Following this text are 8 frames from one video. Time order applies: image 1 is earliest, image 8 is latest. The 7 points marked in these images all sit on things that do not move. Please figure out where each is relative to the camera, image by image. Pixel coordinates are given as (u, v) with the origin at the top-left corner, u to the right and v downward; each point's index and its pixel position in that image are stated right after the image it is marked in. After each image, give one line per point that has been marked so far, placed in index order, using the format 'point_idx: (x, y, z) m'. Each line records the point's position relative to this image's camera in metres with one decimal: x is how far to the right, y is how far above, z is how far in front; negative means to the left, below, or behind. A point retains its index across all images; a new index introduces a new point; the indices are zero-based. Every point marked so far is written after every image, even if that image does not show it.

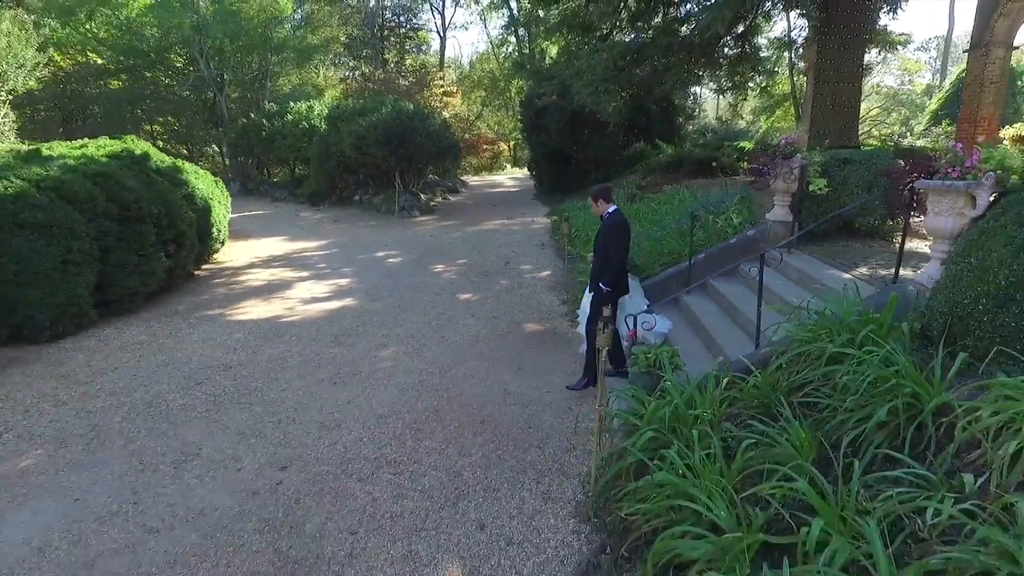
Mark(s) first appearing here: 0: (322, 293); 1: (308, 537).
0: (-2.4, -0.1, +9.9) m
1: (-0.9, -1.1, +3.5) m
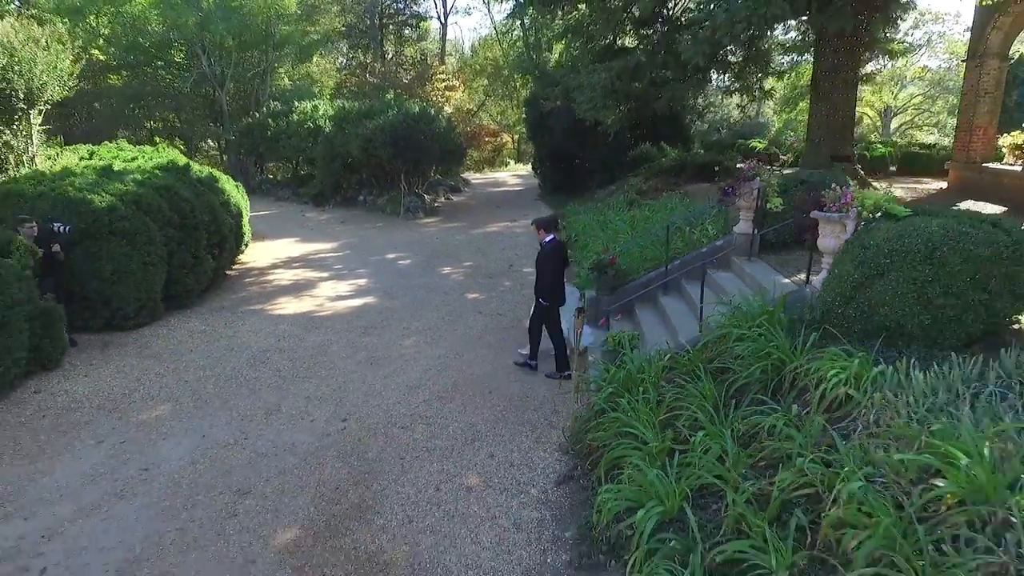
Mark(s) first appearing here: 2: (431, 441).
0: (-2.4, -0.1, +11.4) m
1: (-0.9, -1.1, +5.0) m
2: (-0.6, -1.0, +5.4) m
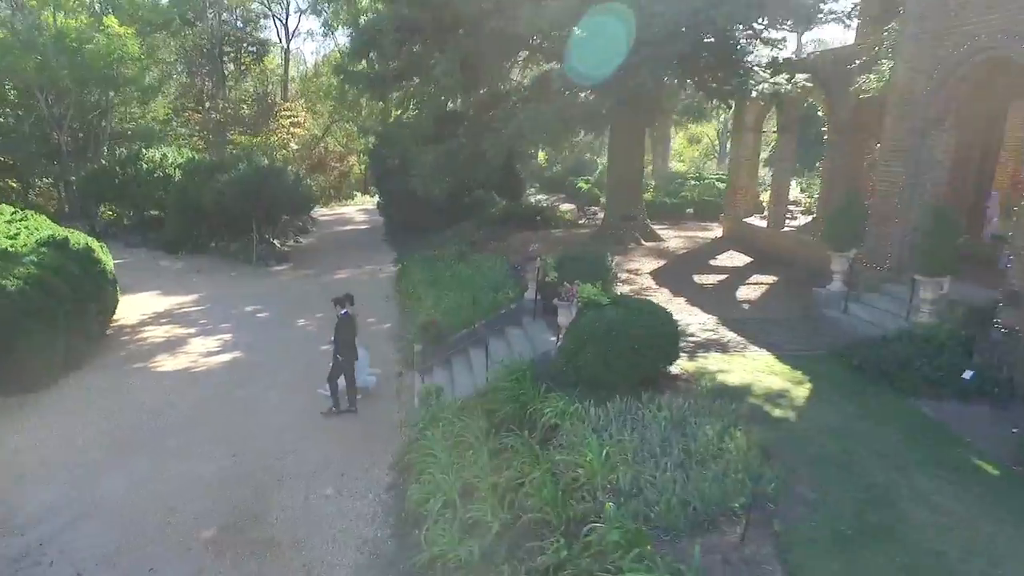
0: (-4.9, -1.0, +13.4) m
1: (-2.3, -1.8, +7.3) m
2: (-2.1, -1.7, +7.8) m
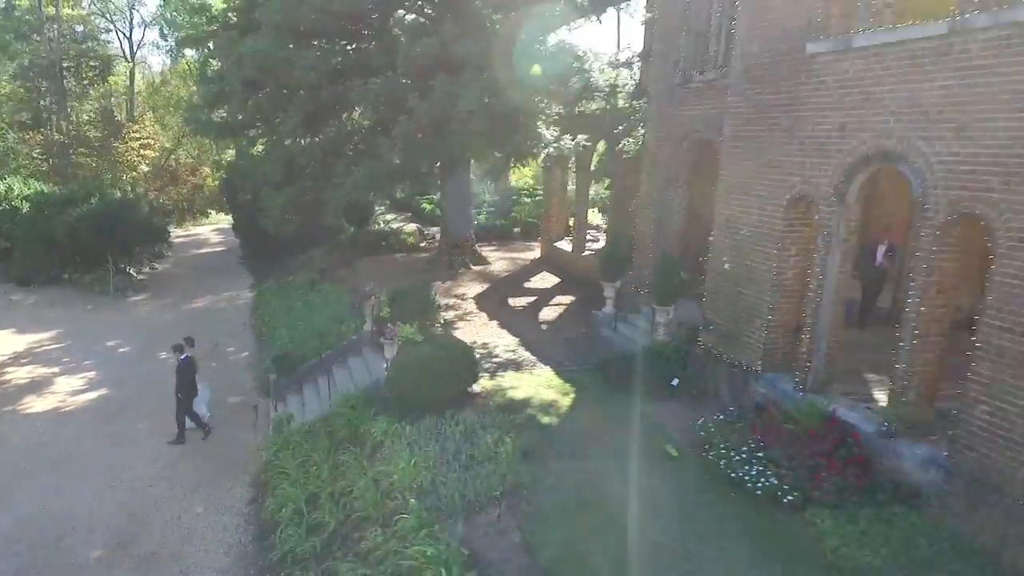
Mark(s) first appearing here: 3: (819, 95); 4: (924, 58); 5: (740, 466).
0: (-7.7, -1.7, +14.4) m
1: (-4.1, -2.4, +8.9) m
2: (-4.0, -2.4, +9.4) m
3: (+2.7, +1.7, +7.0) m
4: (+3.1, +1.8, +5.7) m
5: (+1.9, -1.4, +6.5) m
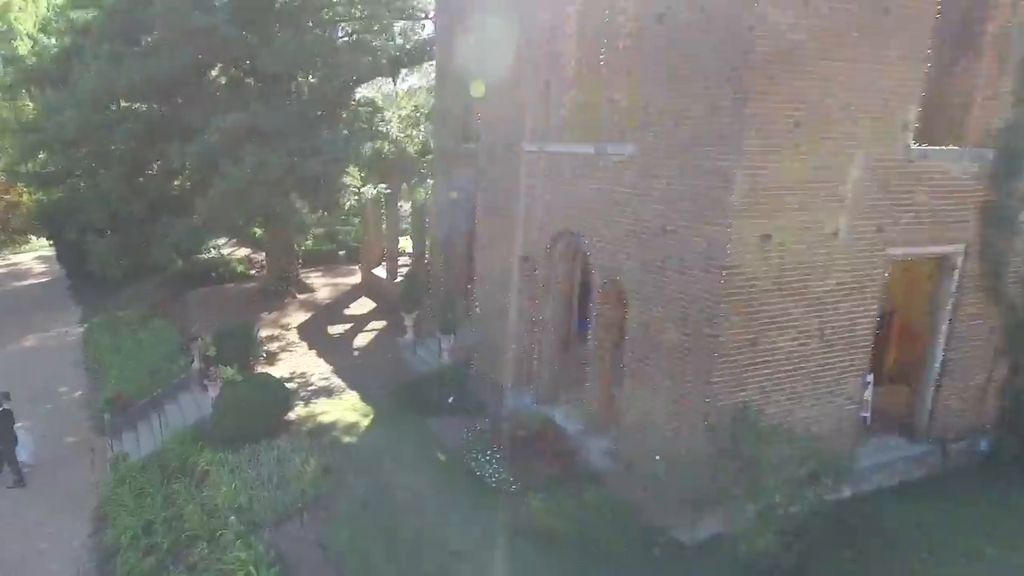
0: (-11.2, -2.8, +14.9) m
1: (-6.6, -3.3, +10.1) m
2: (-6.5, -3.2, +10.6) m
3: (+0.2, +1.3, +9.4) m
4: (+0.8, +1.3, +8.2) m
5: (-0.3, -1.9, +8.8) m
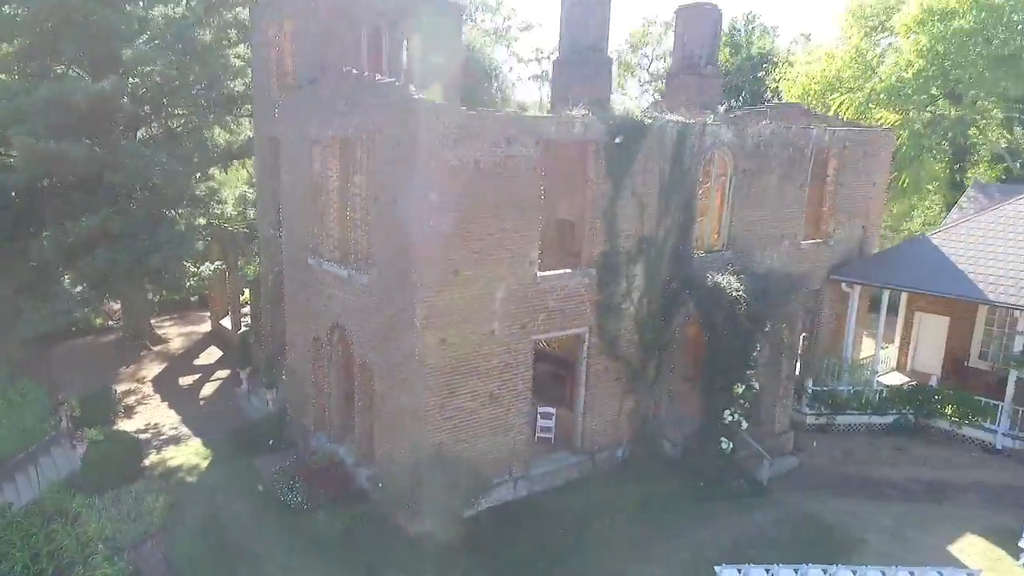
0: (-15.1, -4.5, +17.0) m
1: (-9.9, -4.8, +12.9) m
2: (-9.9, -4.8, +13.4) m
3: (-3.2, 0.0, +13.2) m
4: (-2.5, +0.1, +12.1) m
5: (-3.5, -3.1, +12.5) m
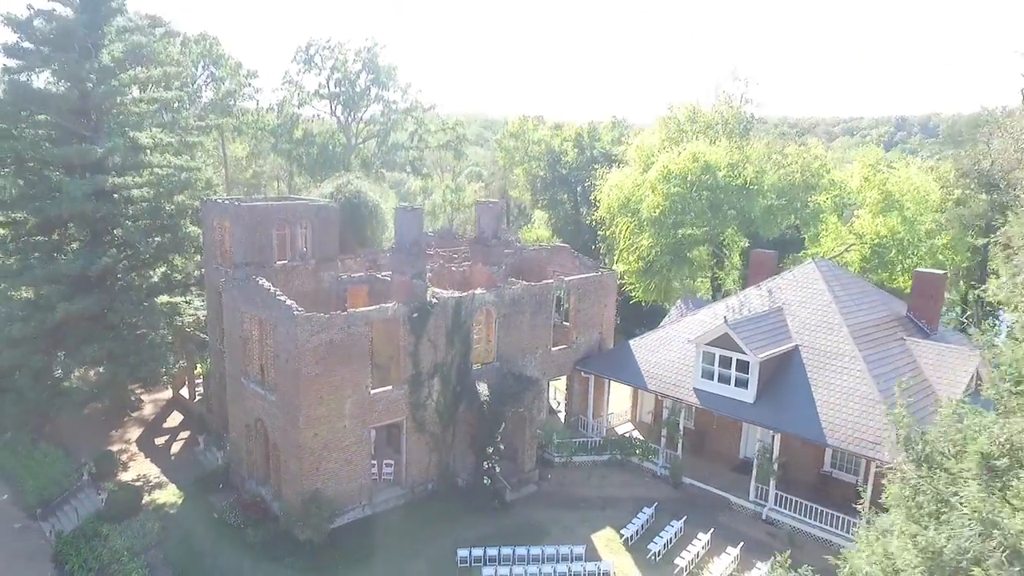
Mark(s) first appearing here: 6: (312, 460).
0: (-19.3, -7.7, +25.1) m
1: (-13.8, -7.9, +21.4) m
2: (-13.9, -7.8, +21.9) m
3: (-7.3, -2.9, +22.1) m
4: (-6.5, -2.8, +21.1) m
5: (-7.5, -6.1, +21.4) m
6: (-4.9, -4.3, +20.0) m
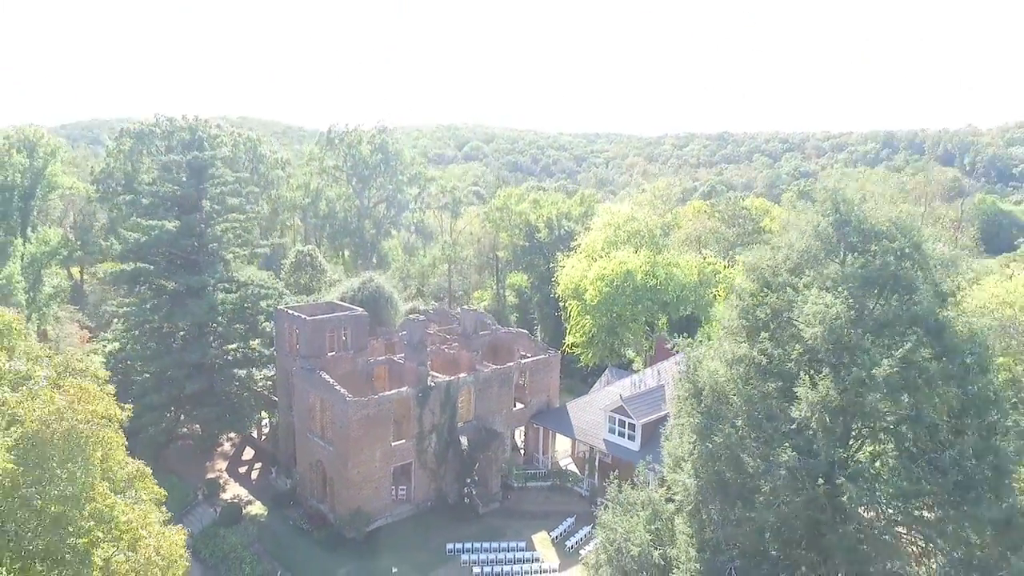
0: (-20.5, -11.3, +36.9) m
1: (-15.0, -11.5, +33.1) m
2: (-15.1, -11.5, +33.6) m
3: (-8.5, -6.5, +33.8) m
4: (-7.7, -6.4, +32.8) m
5: (-8.7, -9.7, +33.1) m
6: (-6.1, -7.9, +31.7) m
